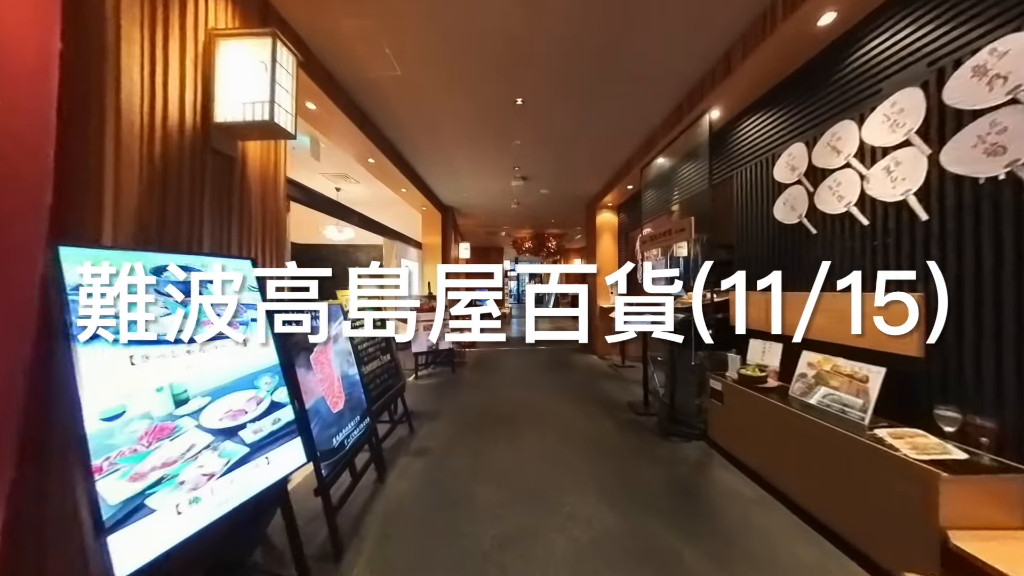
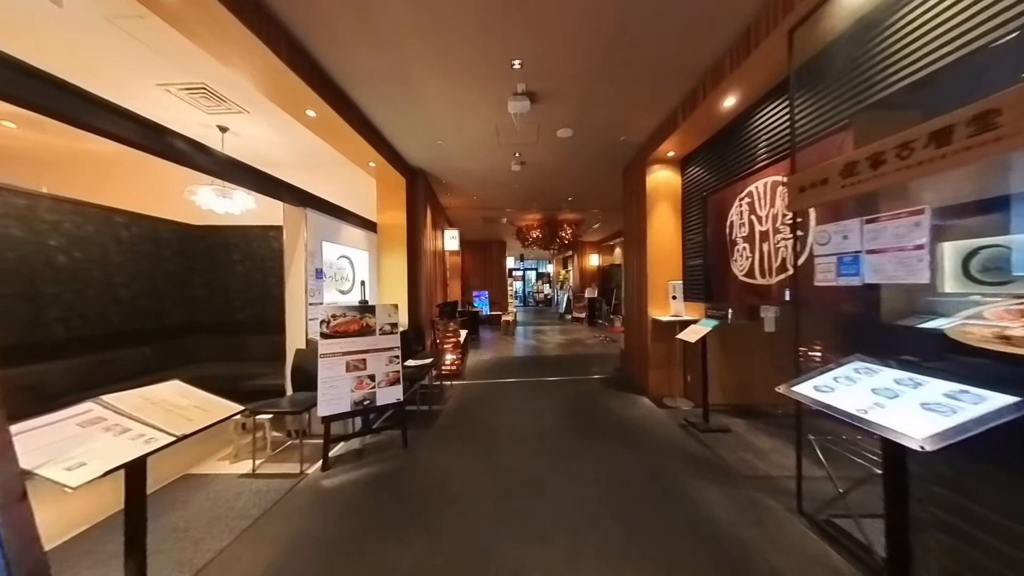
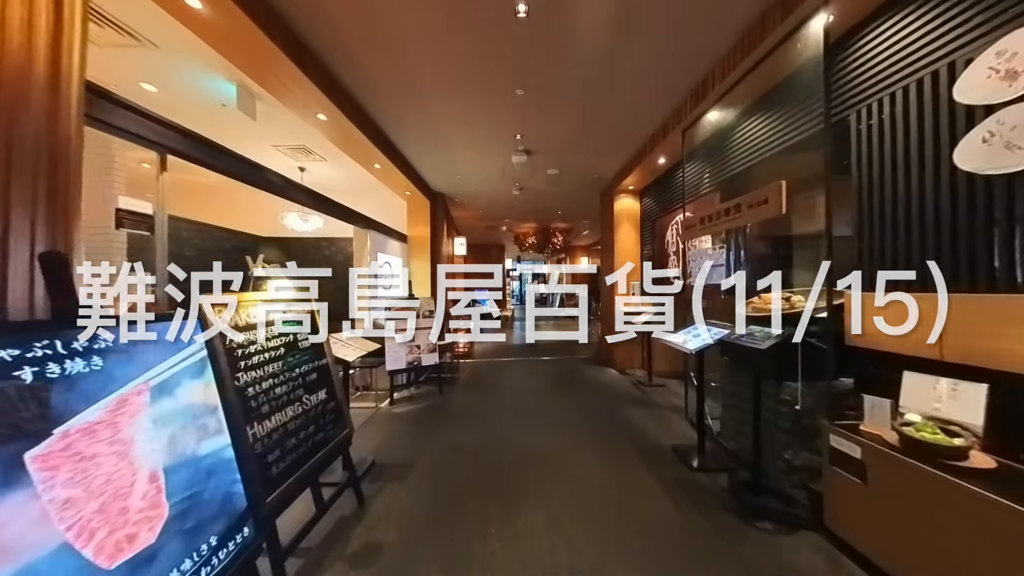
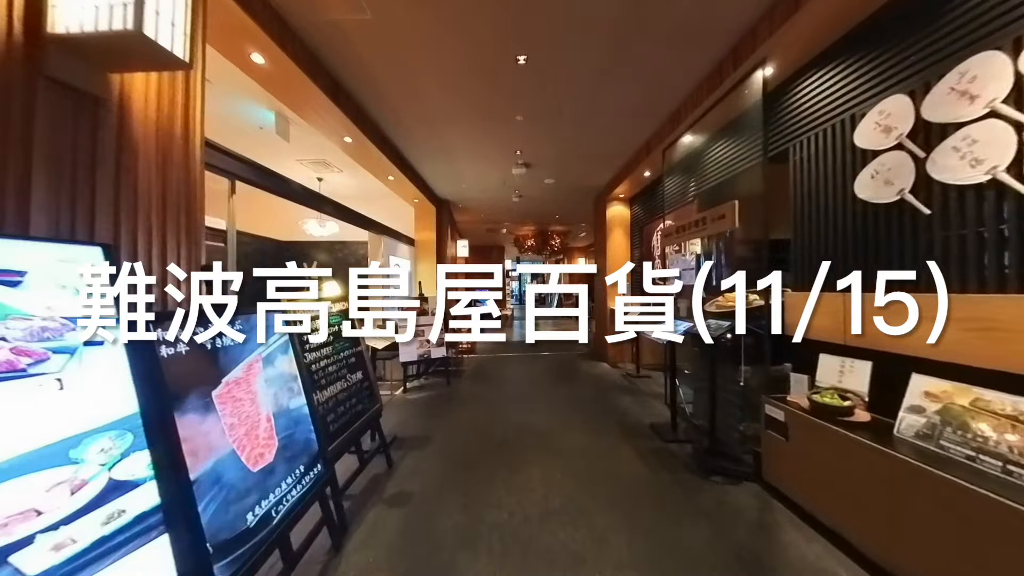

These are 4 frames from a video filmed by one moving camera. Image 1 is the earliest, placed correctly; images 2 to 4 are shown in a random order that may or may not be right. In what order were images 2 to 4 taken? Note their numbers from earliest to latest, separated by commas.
4, 3, 2
